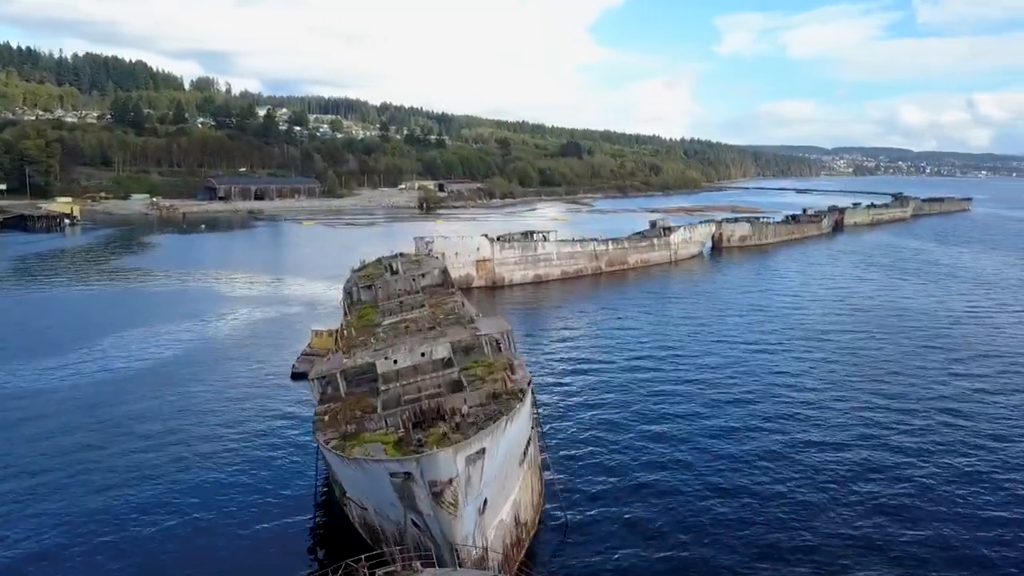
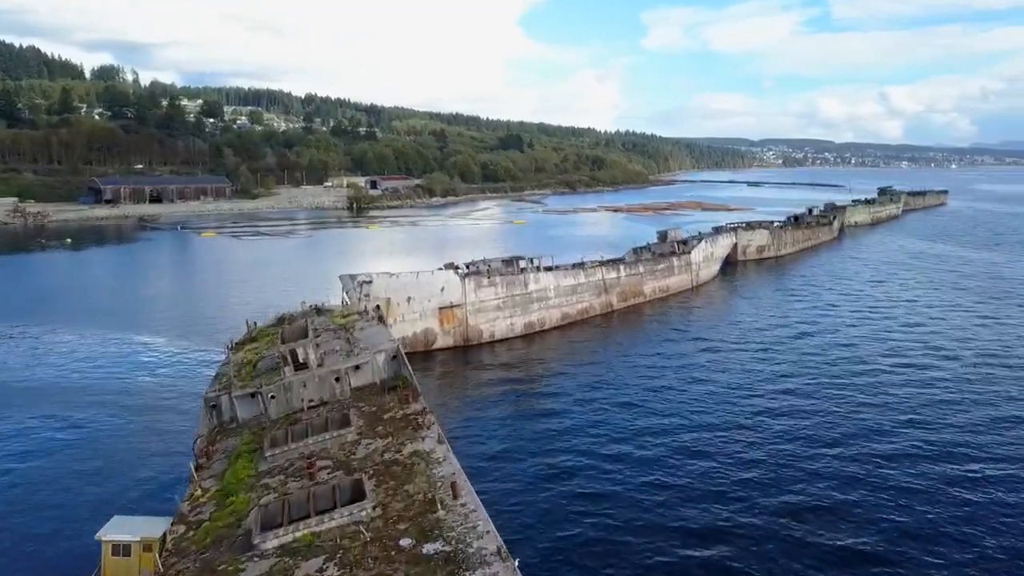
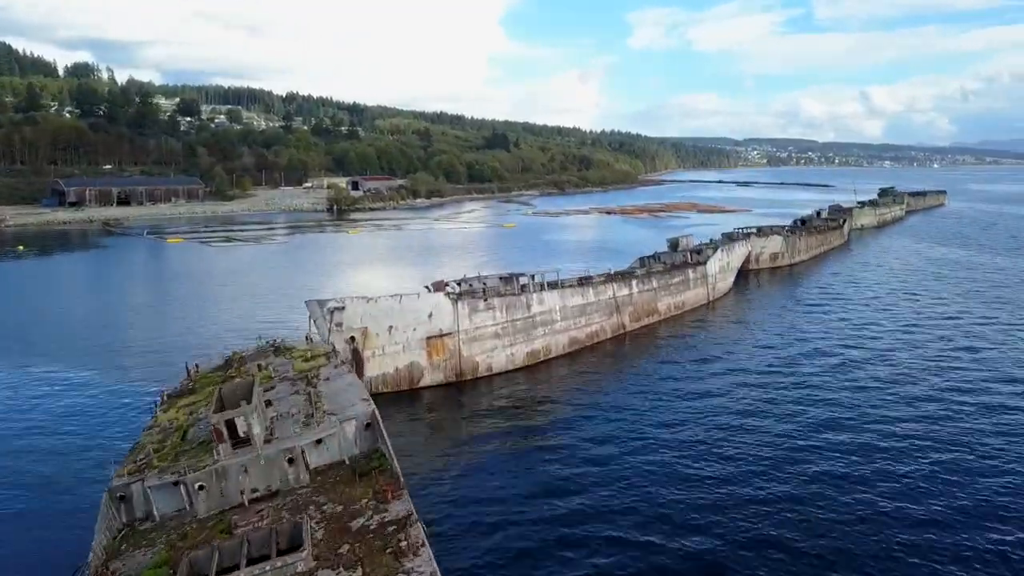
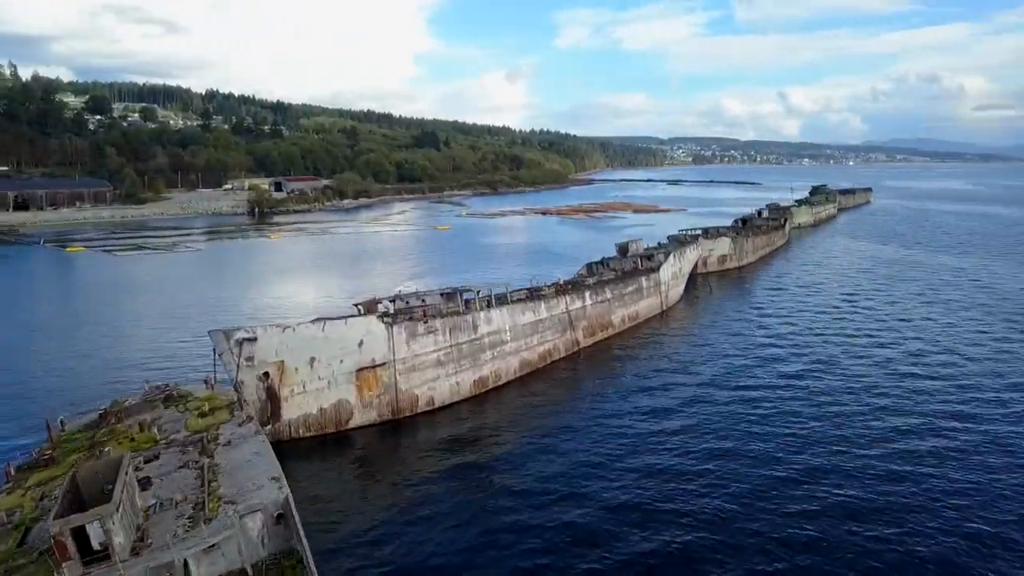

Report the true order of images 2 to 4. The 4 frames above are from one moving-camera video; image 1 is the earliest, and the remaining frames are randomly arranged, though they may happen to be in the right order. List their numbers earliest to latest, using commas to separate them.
2, 3, 4
